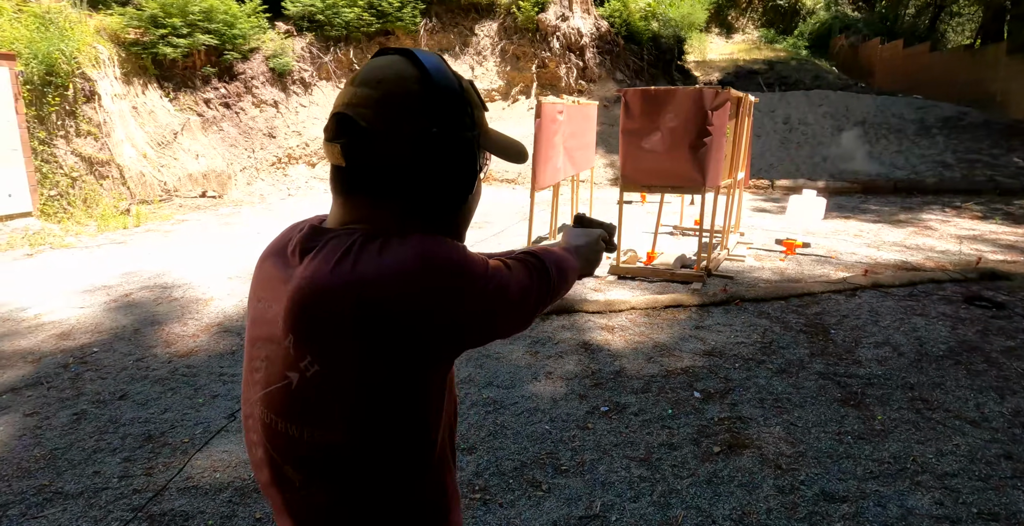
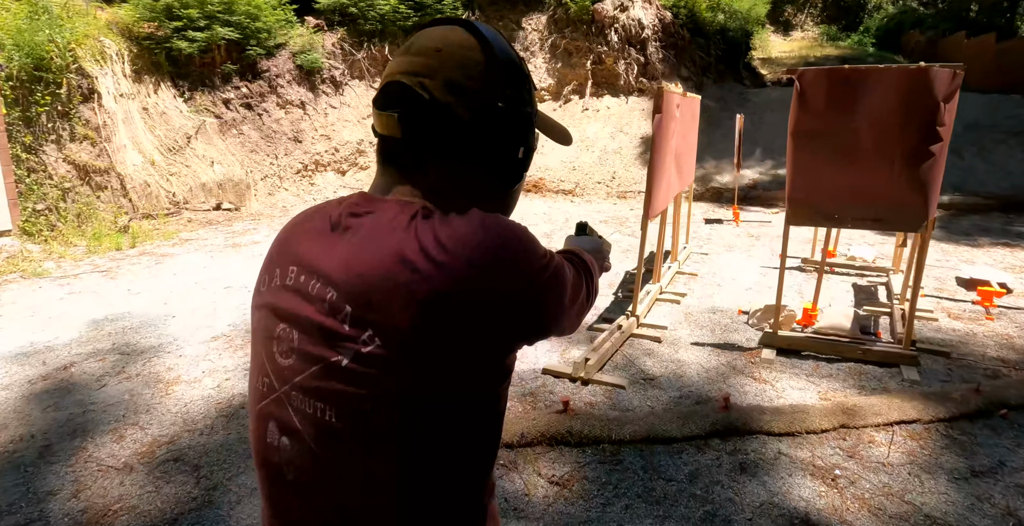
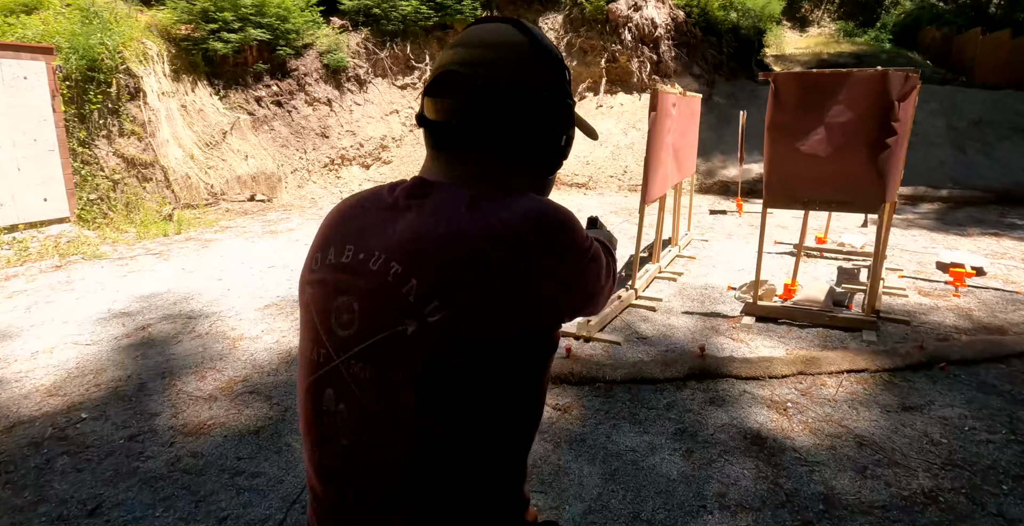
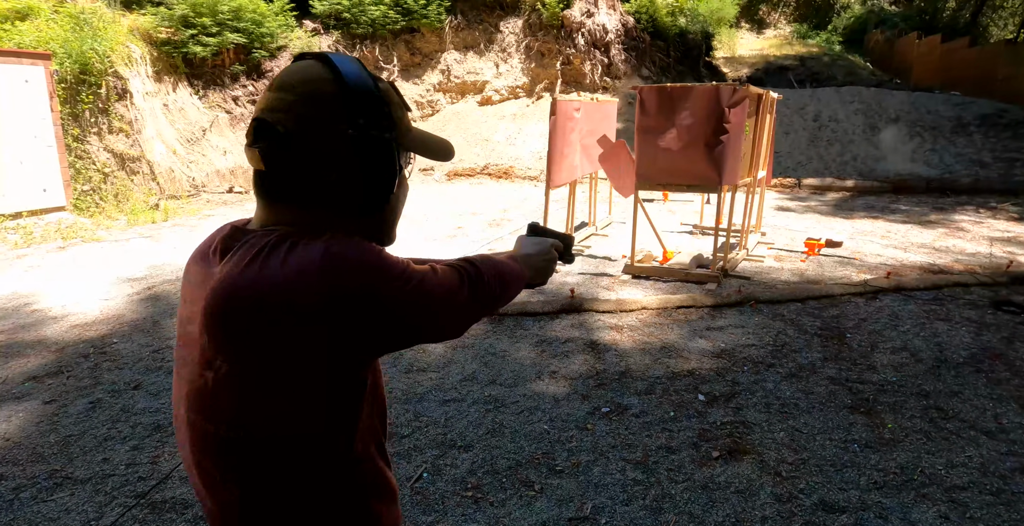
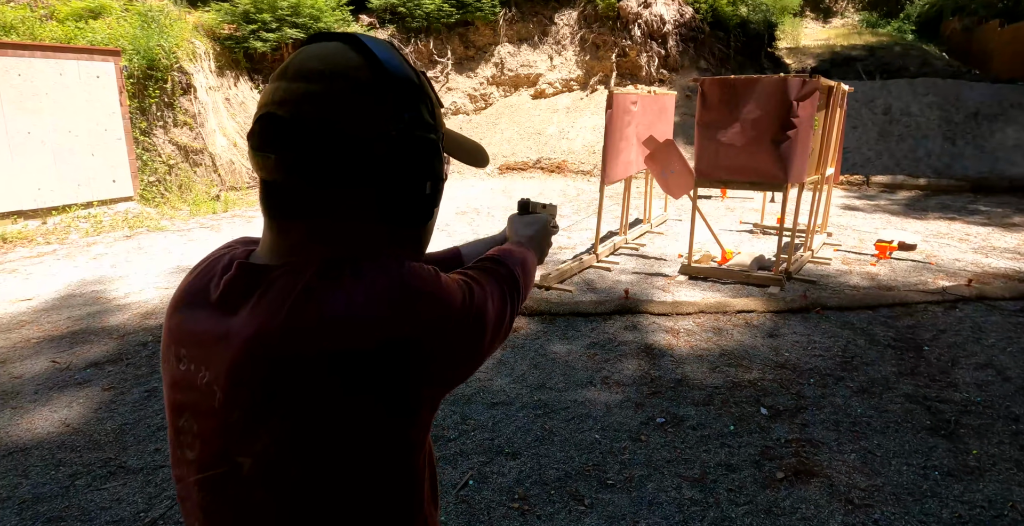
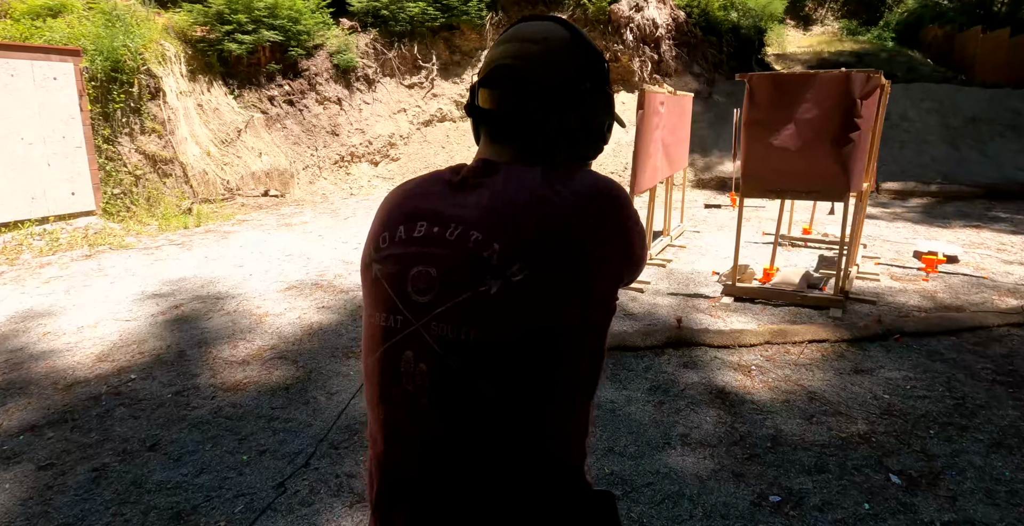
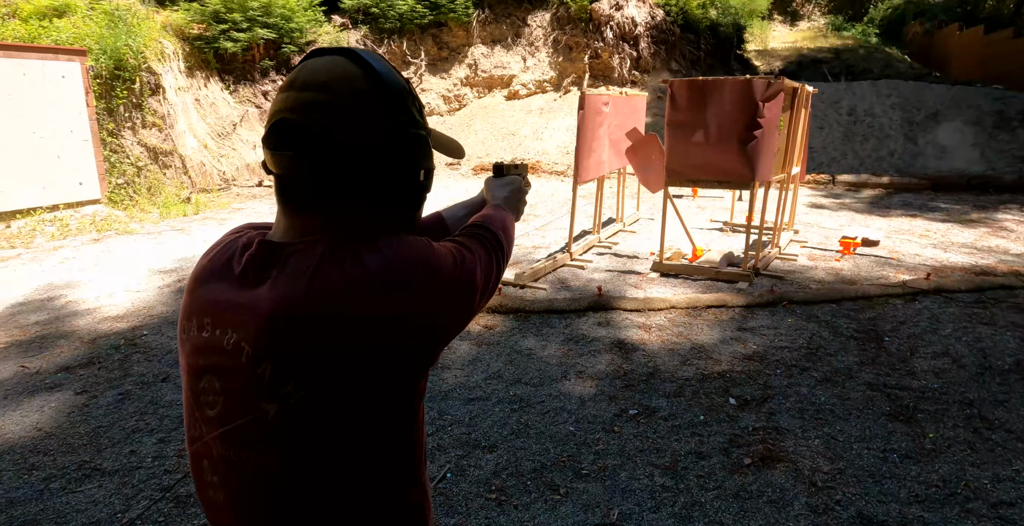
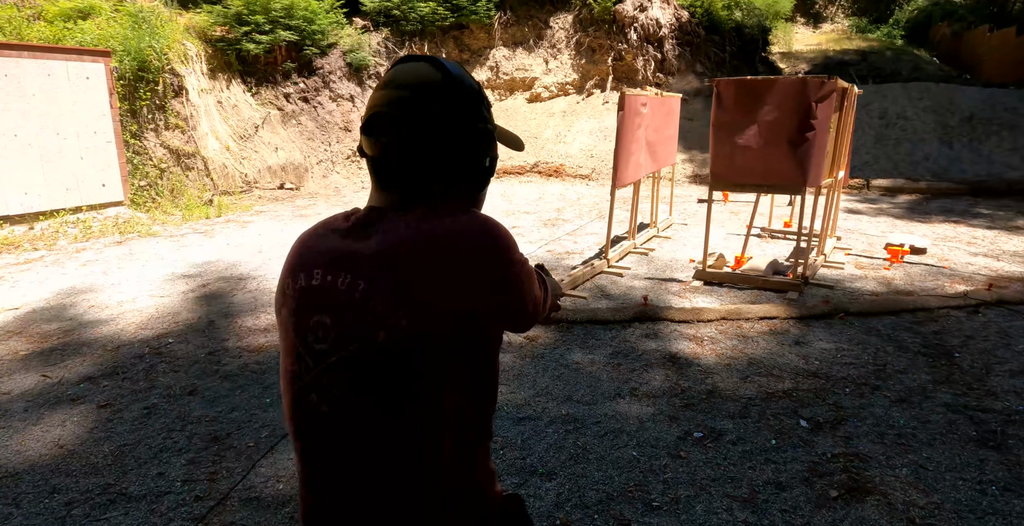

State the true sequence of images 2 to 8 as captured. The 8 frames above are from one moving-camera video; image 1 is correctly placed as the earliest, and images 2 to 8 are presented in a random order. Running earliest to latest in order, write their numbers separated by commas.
4, 7, 5, 8, 6, 3, 2
